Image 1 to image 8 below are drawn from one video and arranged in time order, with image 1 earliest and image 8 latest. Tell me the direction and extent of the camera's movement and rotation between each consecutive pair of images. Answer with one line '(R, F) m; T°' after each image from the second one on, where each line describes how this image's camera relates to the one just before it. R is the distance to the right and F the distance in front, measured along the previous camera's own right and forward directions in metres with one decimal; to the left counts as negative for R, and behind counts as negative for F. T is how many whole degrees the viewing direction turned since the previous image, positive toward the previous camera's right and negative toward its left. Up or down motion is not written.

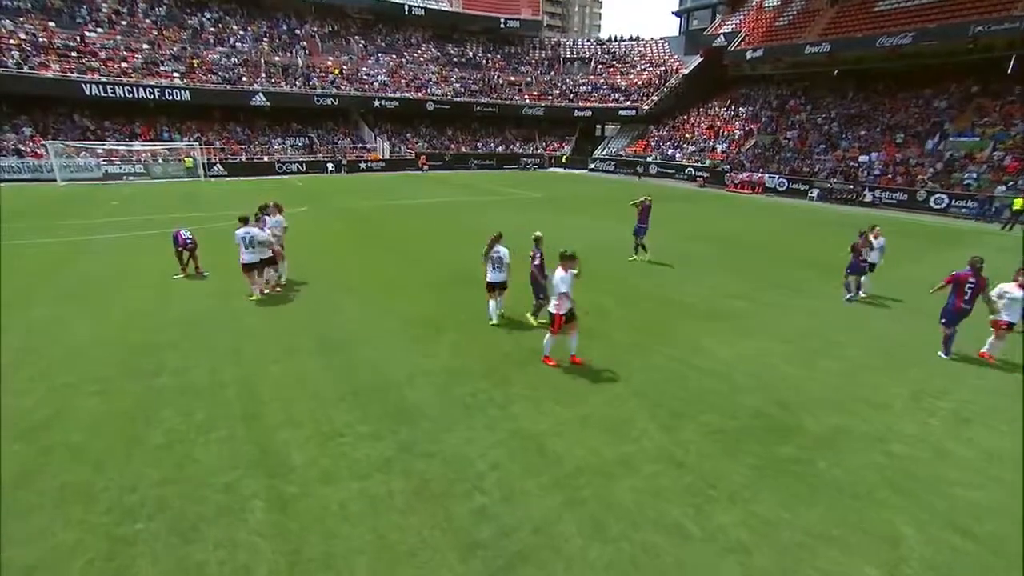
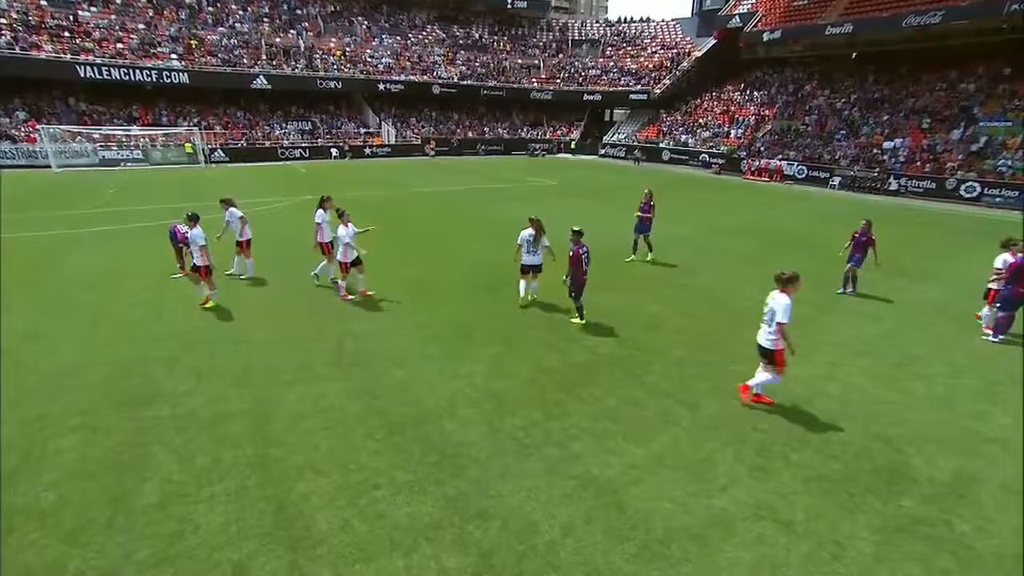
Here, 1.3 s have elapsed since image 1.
(-0.8, +1.3) m; 0°
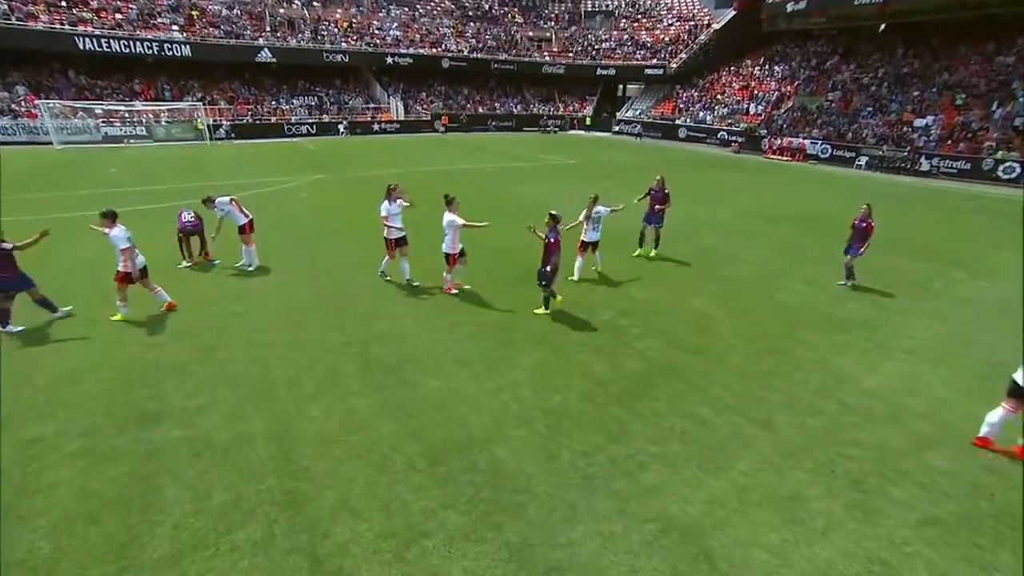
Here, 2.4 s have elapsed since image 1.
(-0.7, +1.0) m; -1°
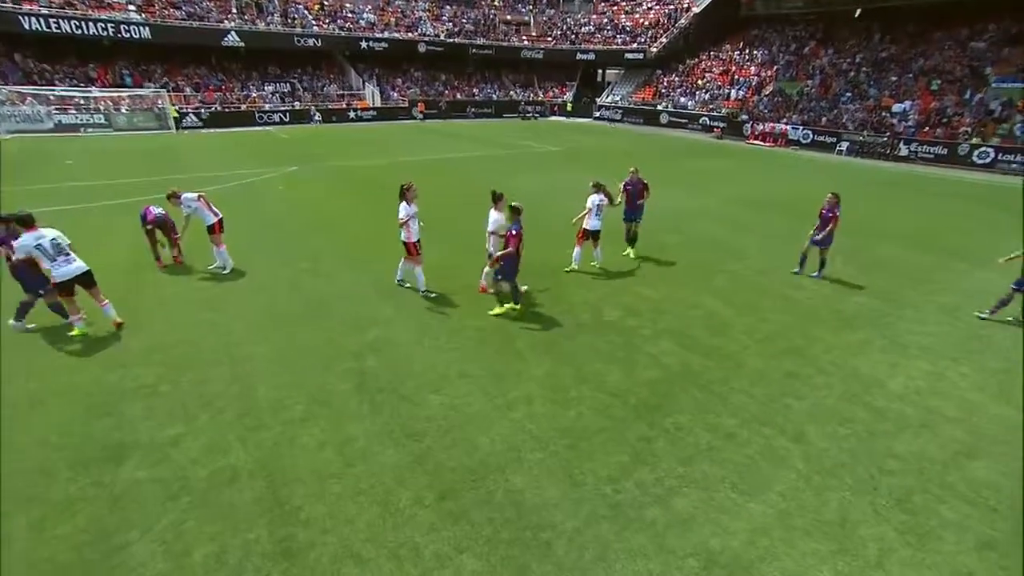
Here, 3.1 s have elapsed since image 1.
(-0.4, +0.7) m; +2°
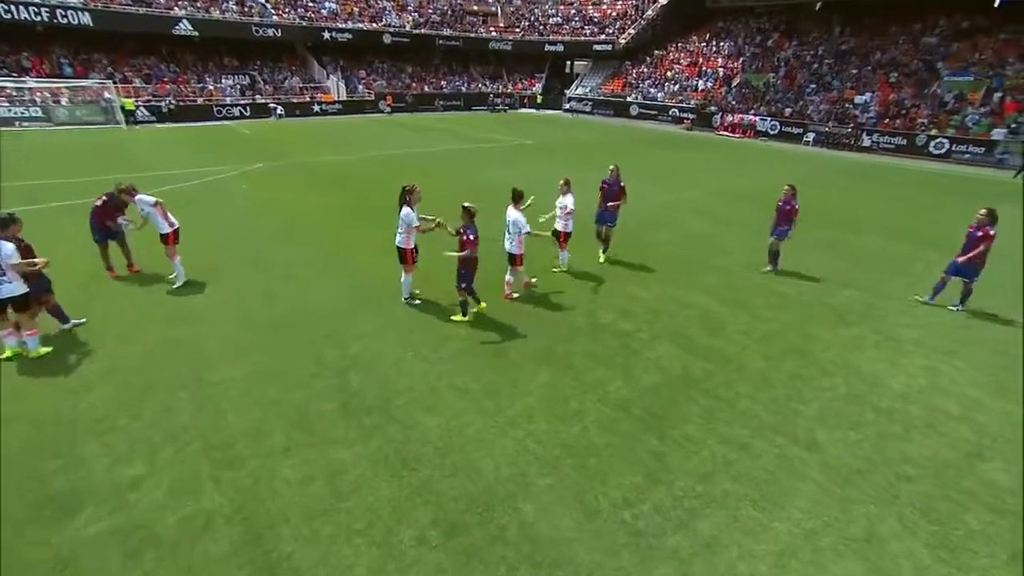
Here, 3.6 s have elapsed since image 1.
(-0.3, +0.5) m; +3°
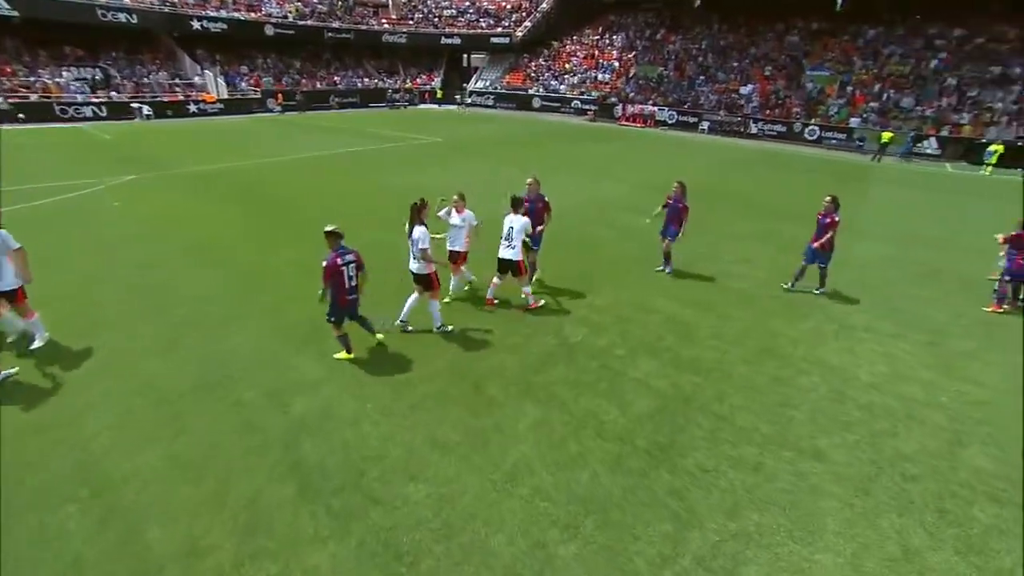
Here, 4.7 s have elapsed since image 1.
(-0.8, +1.0) m; +10°
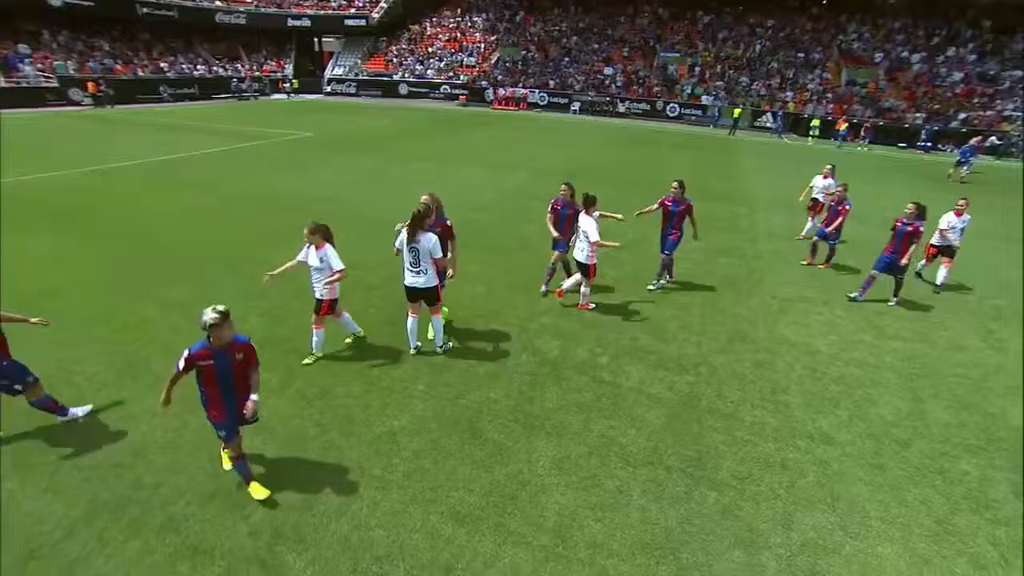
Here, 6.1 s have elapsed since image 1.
(-1.4, +1.0) m; +14°
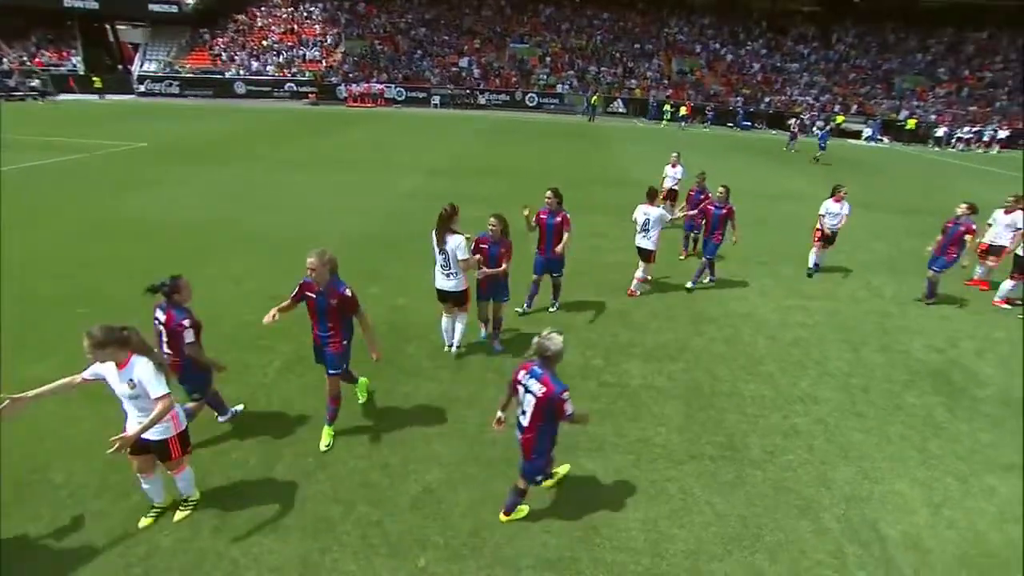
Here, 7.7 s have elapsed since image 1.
(-1.9, +0.6) m; +16°
